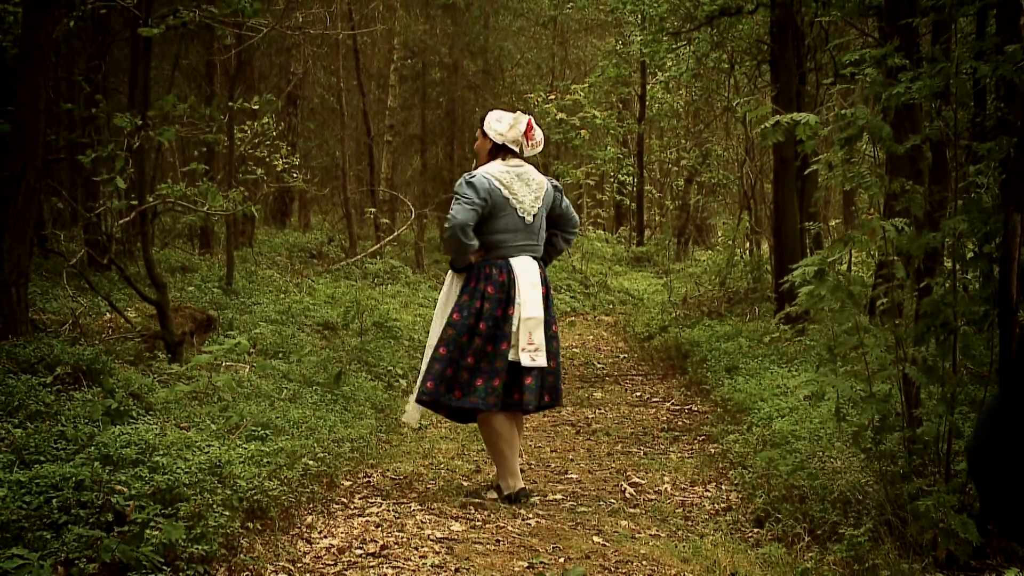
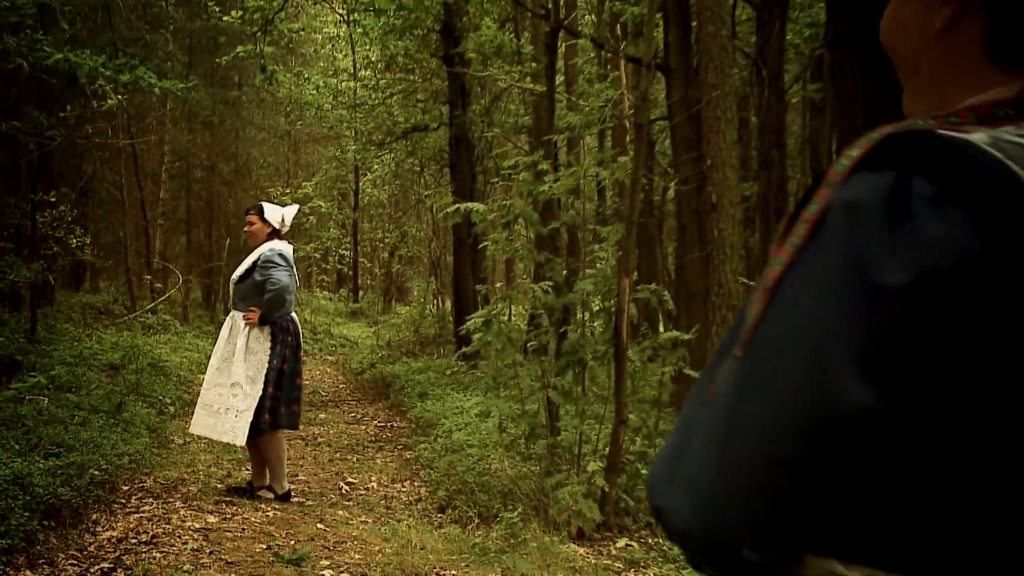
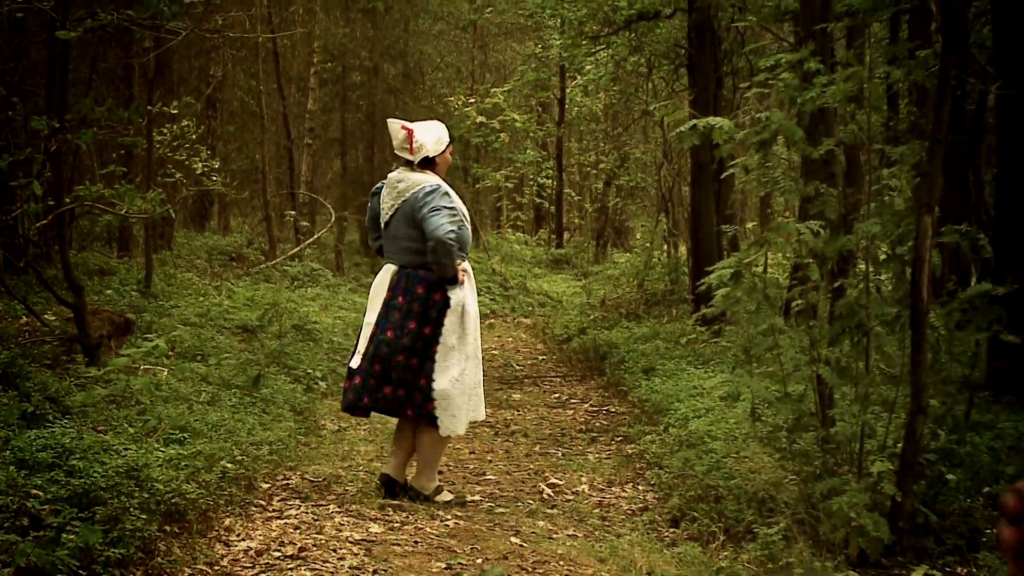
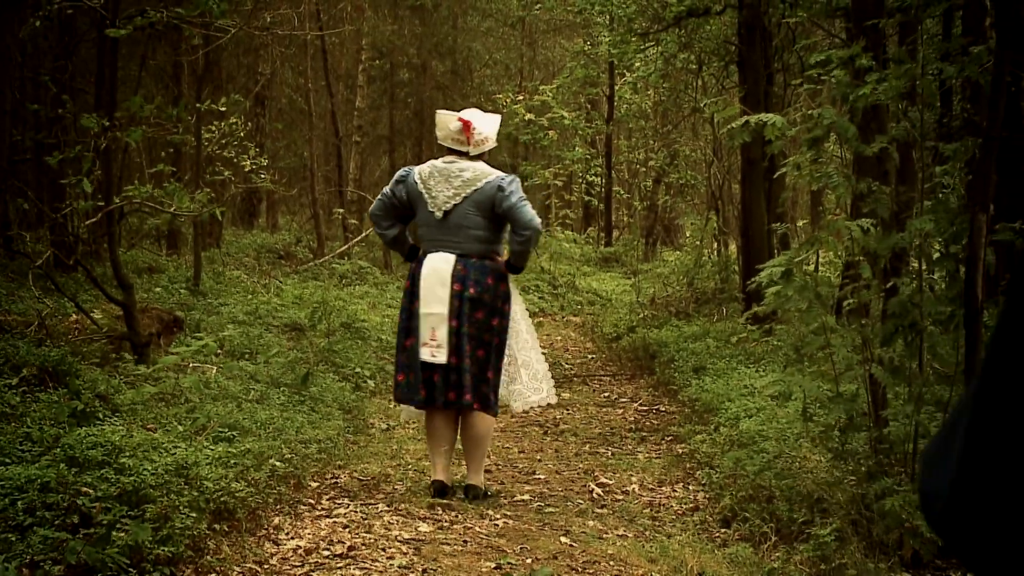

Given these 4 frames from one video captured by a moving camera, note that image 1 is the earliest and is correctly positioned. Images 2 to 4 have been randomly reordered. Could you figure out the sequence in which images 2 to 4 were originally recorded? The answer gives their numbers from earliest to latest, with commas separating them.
4, 3, 2
